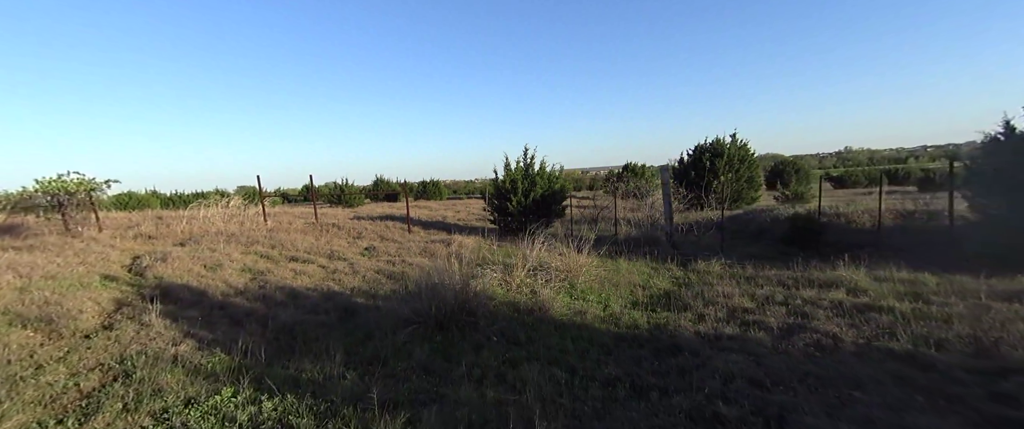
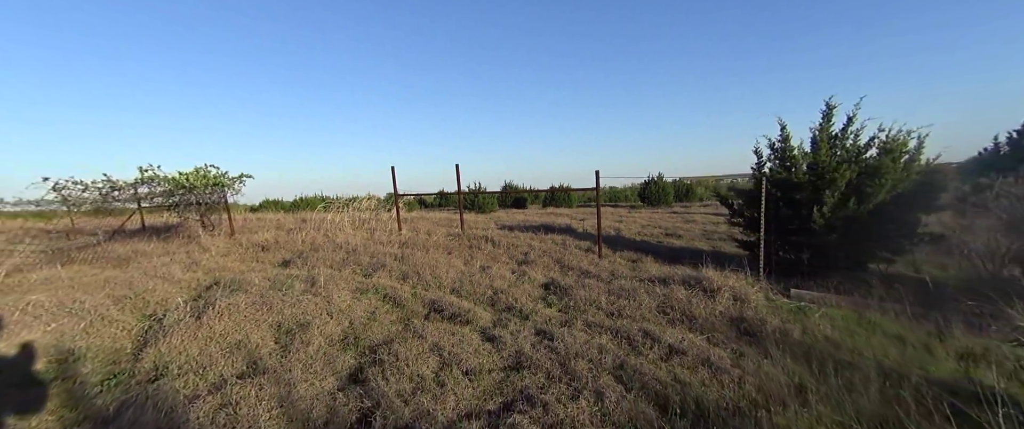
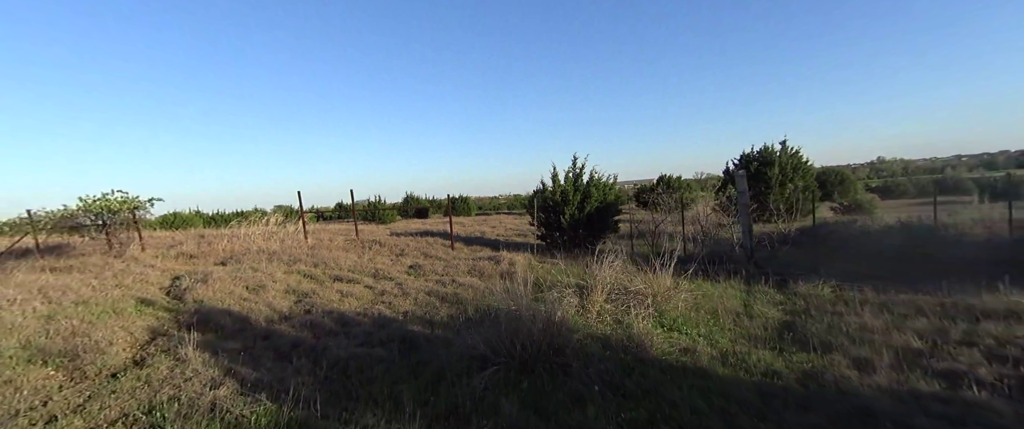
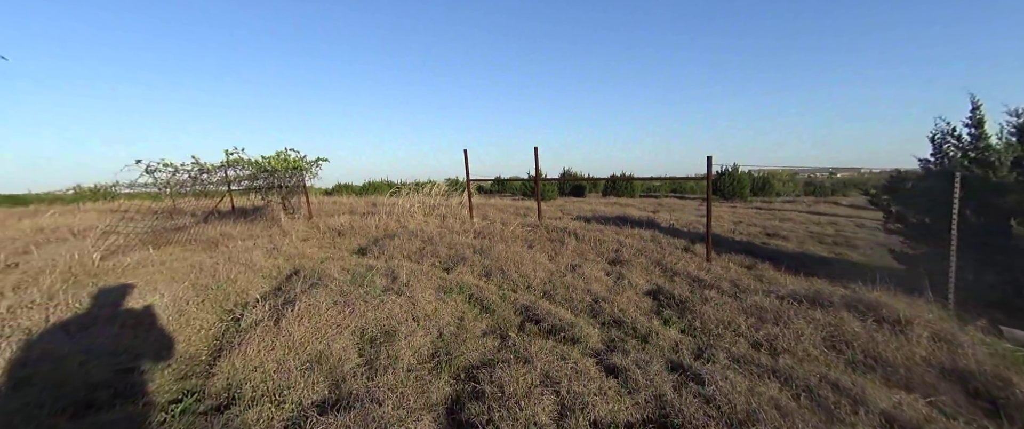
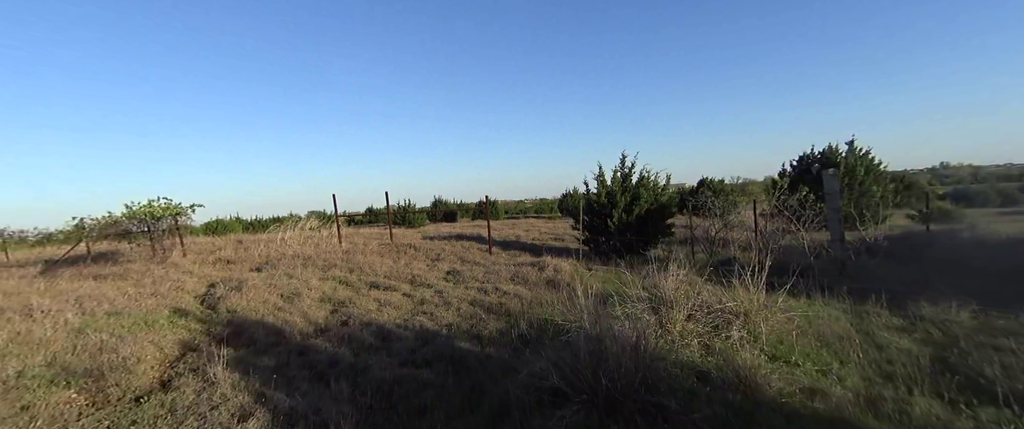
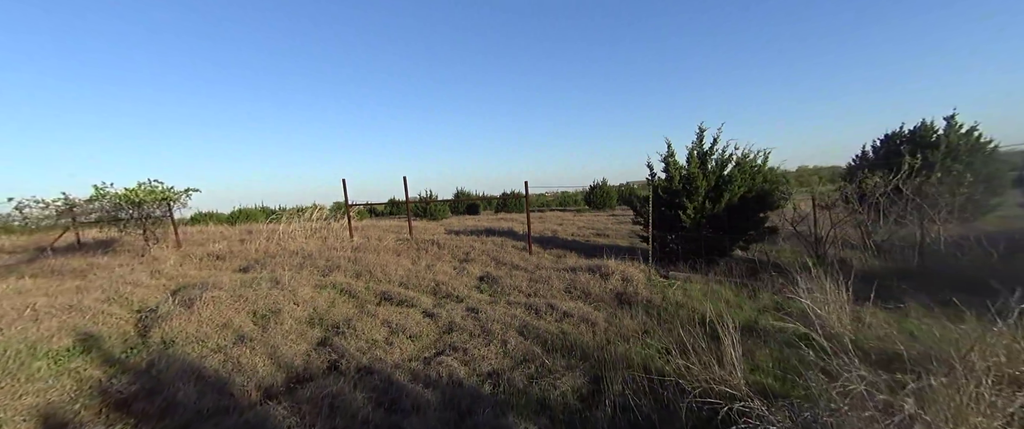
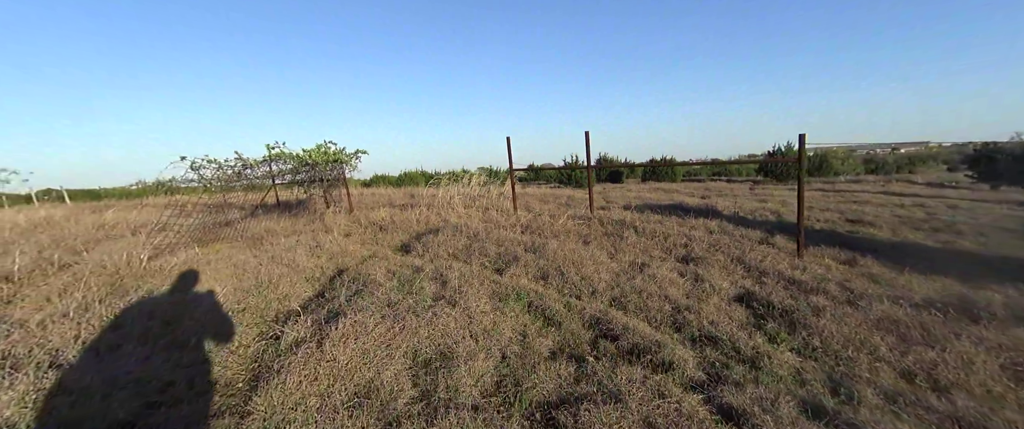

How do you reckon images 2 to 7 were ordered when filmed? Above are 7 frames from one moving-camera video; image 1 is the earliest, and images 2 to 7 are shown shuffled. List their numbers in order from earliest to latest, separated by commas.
3, 5, 6, 2, 4, 7
